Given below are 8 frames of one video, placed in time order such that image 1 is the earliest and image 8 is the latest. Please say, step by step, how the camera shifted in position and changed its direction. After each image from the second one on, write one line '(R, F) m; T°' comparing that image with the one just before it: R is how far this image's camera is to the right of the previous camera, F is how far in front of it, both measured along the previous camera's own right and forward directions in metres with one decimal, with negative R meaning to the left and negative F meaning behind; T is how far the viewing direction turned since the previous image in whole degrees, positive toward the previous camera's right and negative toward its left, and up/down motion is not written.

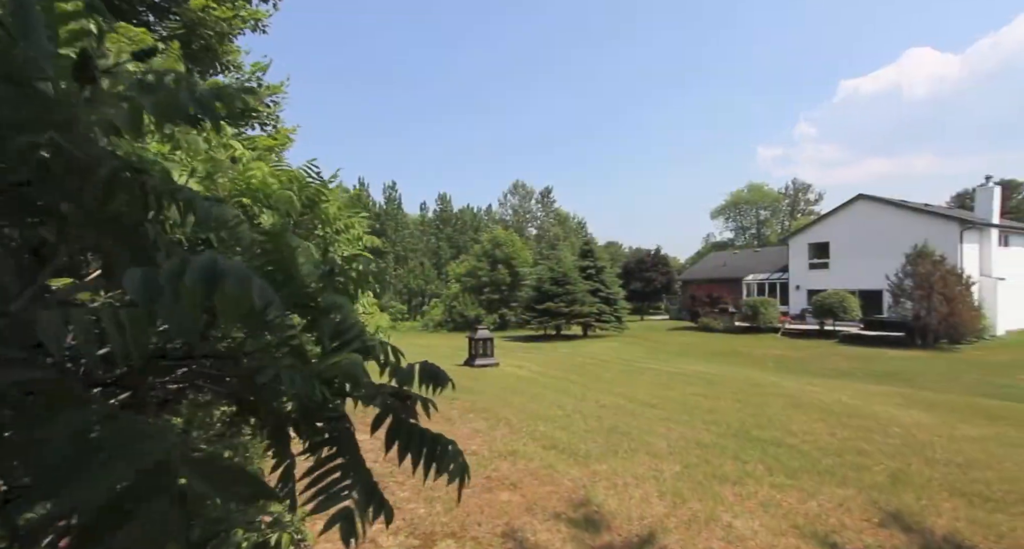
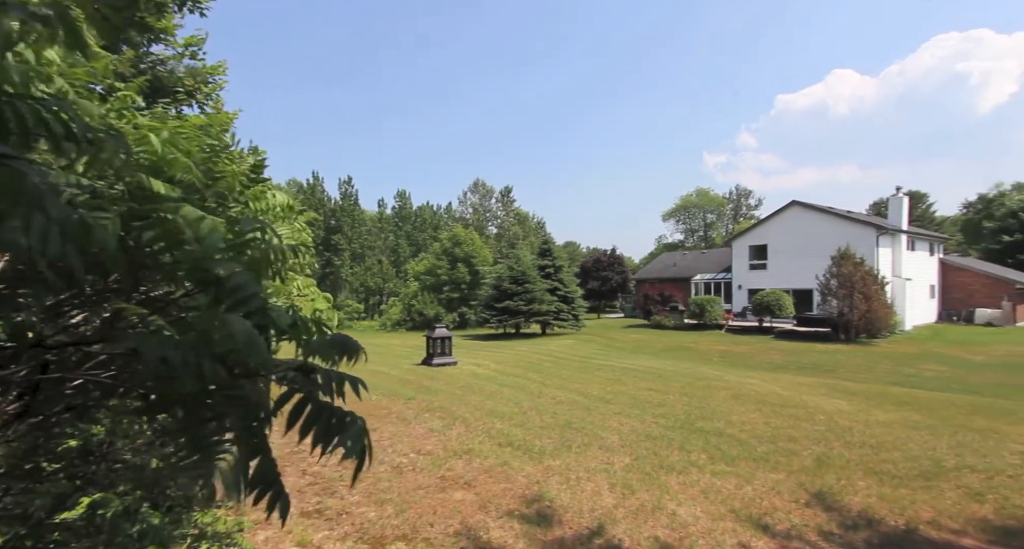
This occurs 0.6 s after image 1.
(0.0, -0.2) m; +5°
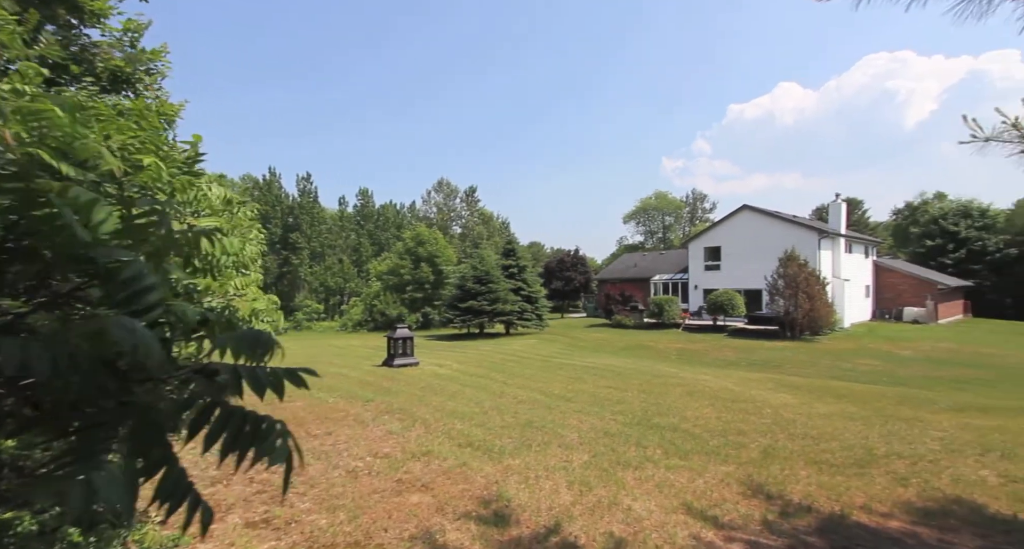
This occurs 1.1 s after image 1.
(+0.1, 0.0) m; +4°
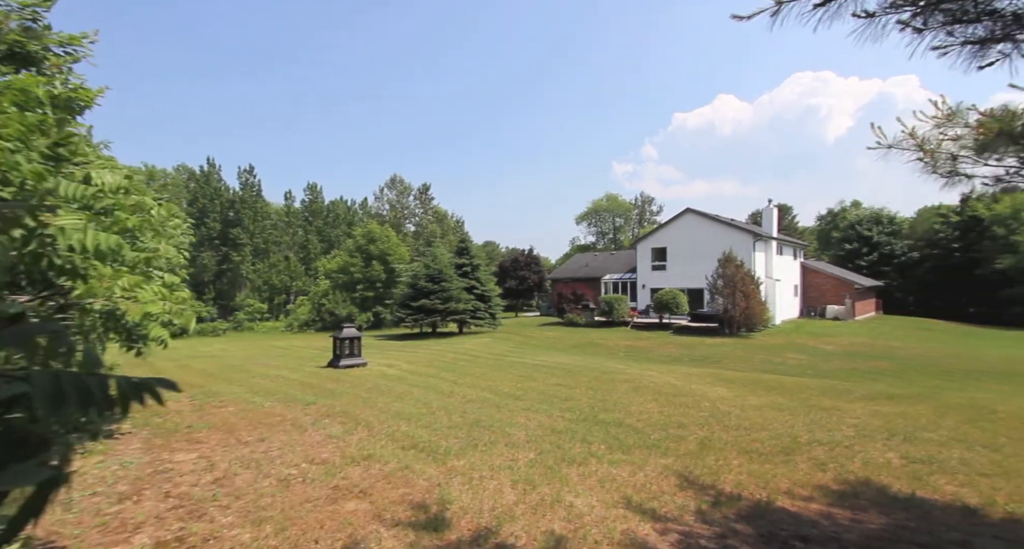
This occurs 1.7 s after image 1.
(+0.1, 0.0) m; +5°
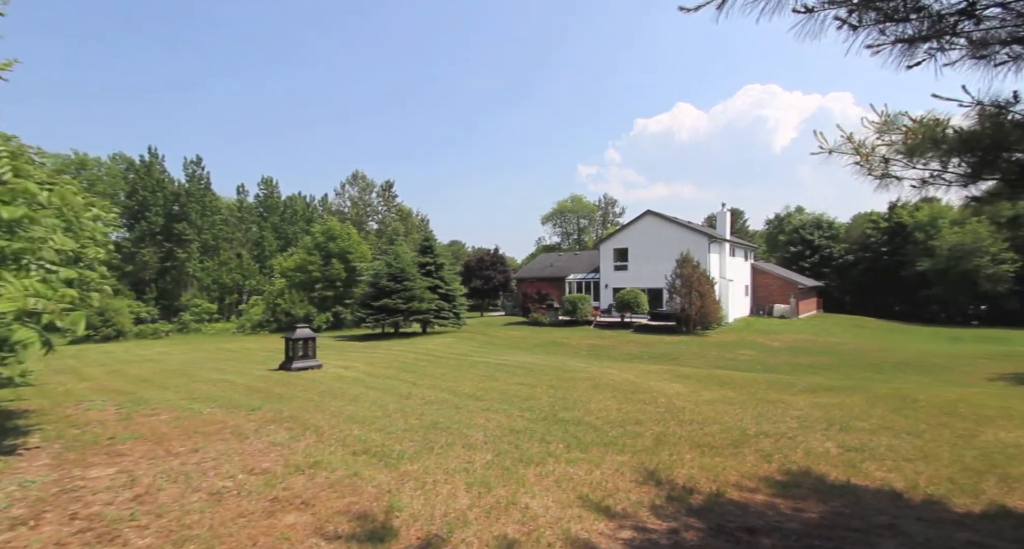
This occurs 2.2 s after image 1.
(+0.1, +0.1) m; +4°
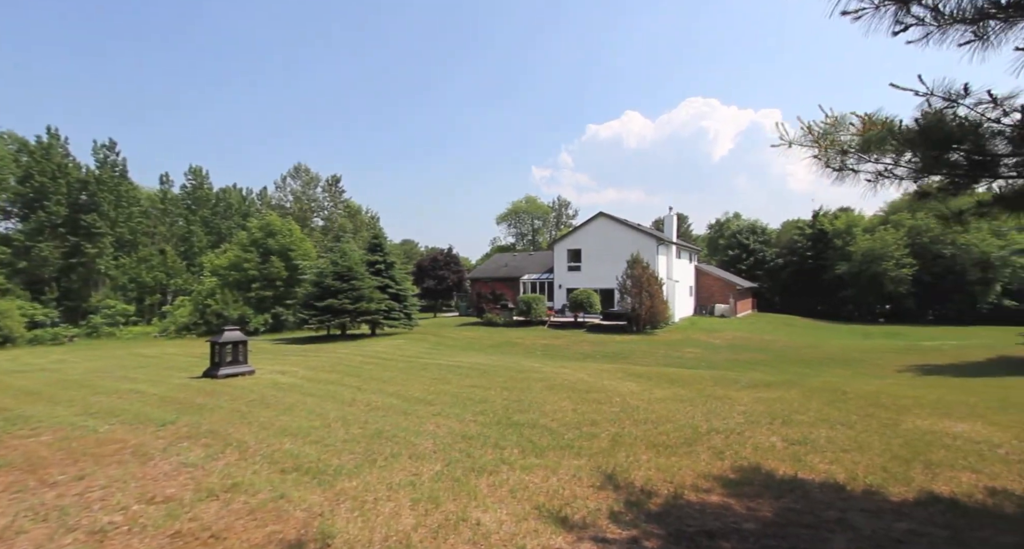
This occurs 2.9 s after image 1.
(0.0, +0.4) m; +5°
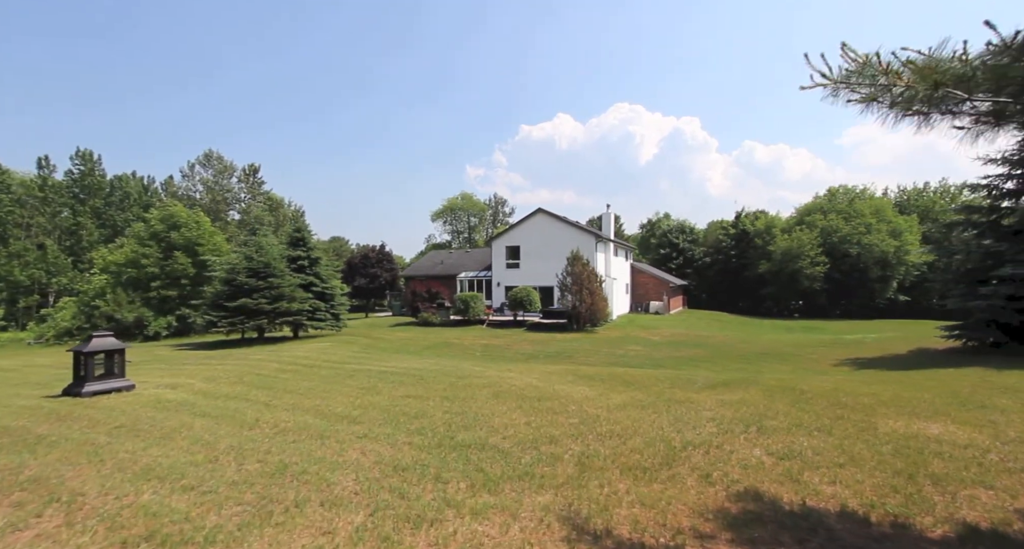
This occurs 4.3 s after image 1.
(-0.1, +1.3) m; +7°
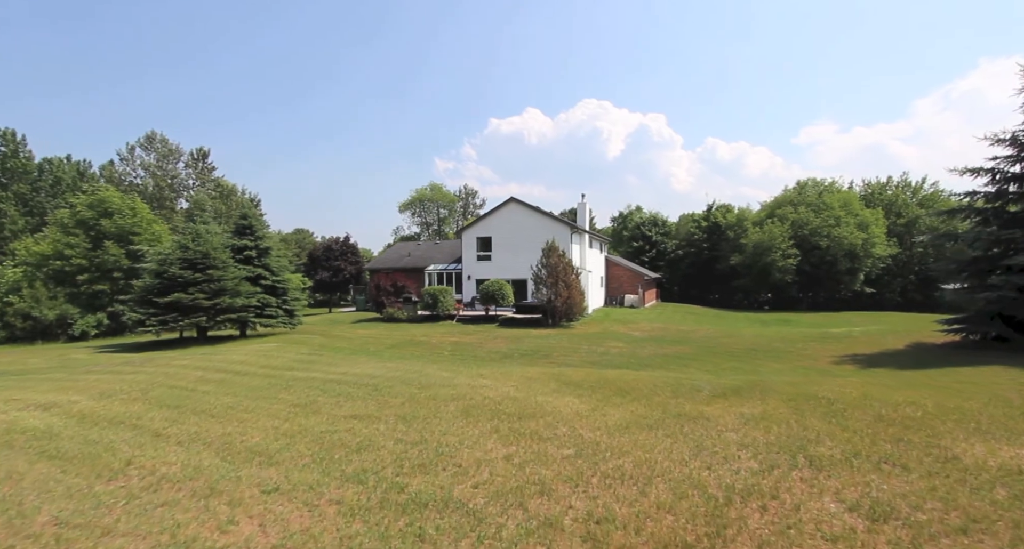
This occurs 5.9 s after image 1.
(0.0, +2.1) m; +3°
